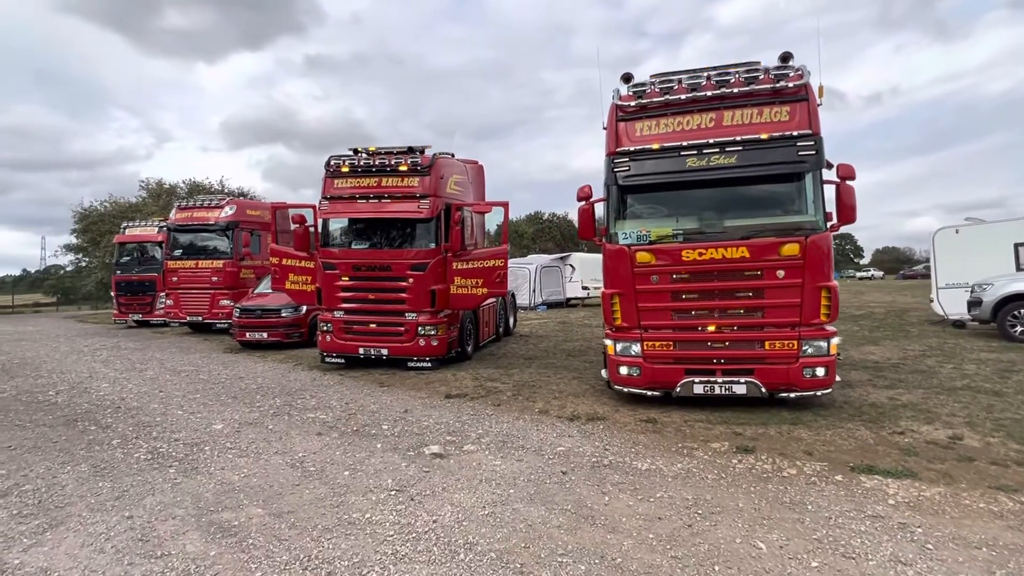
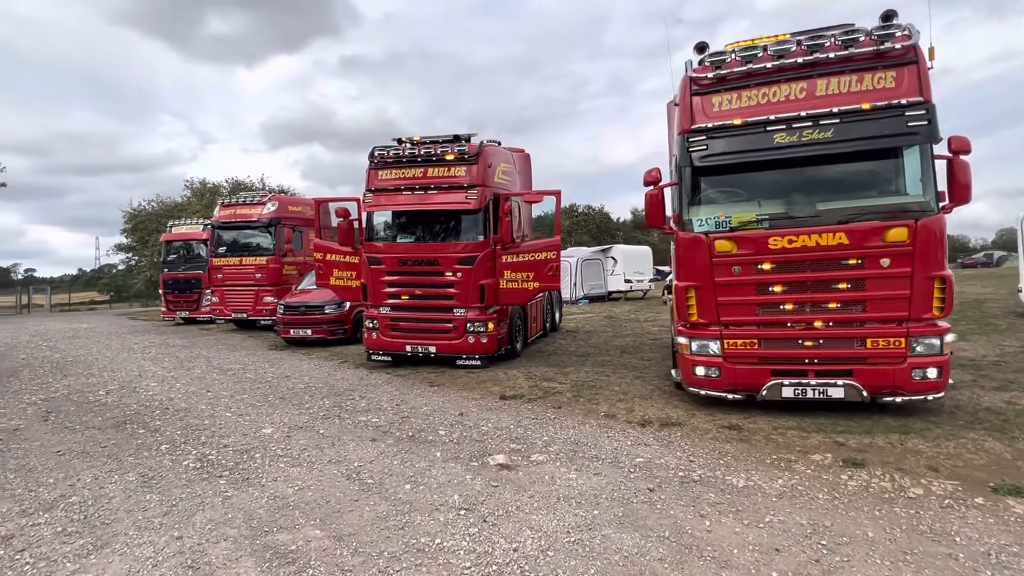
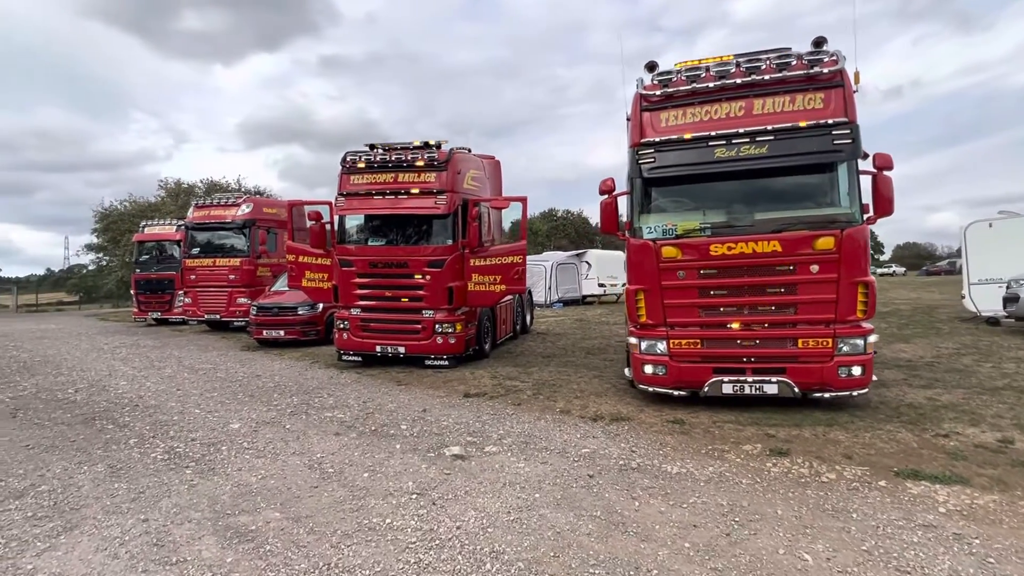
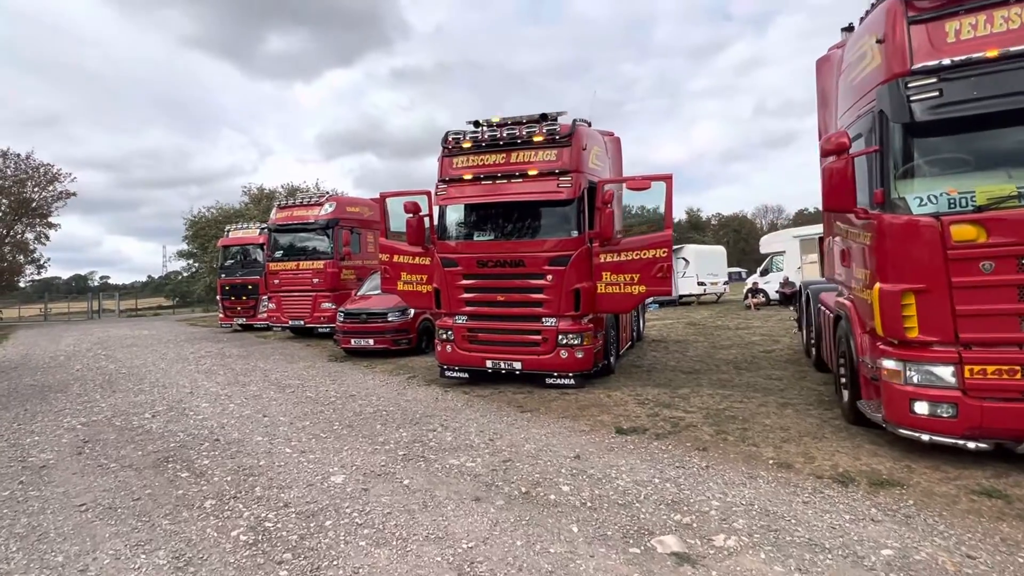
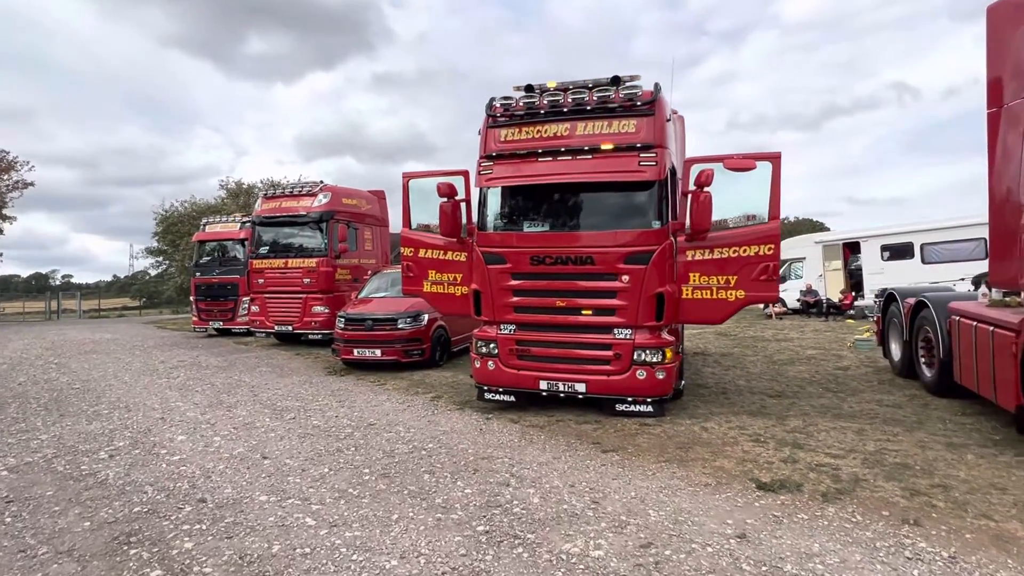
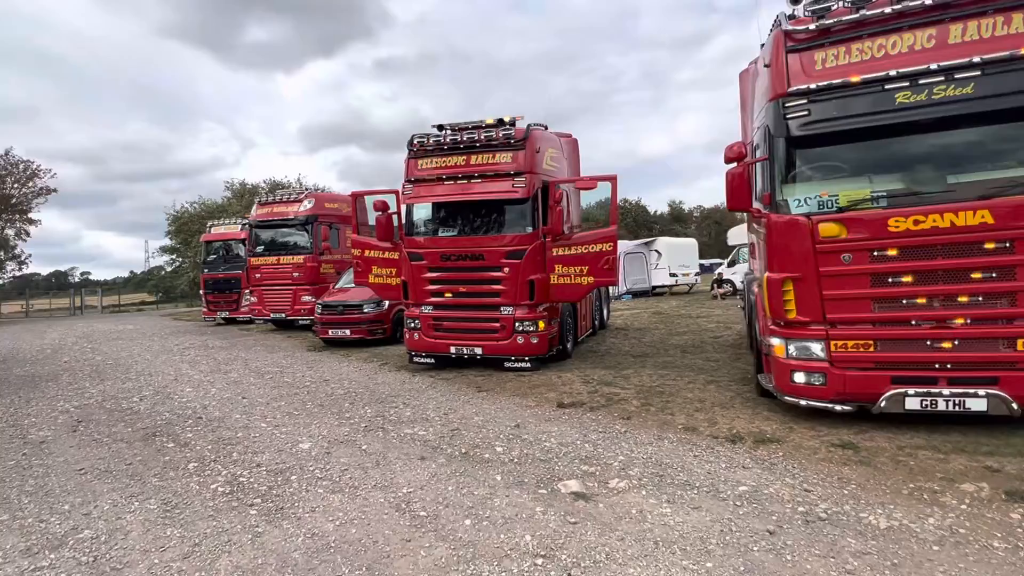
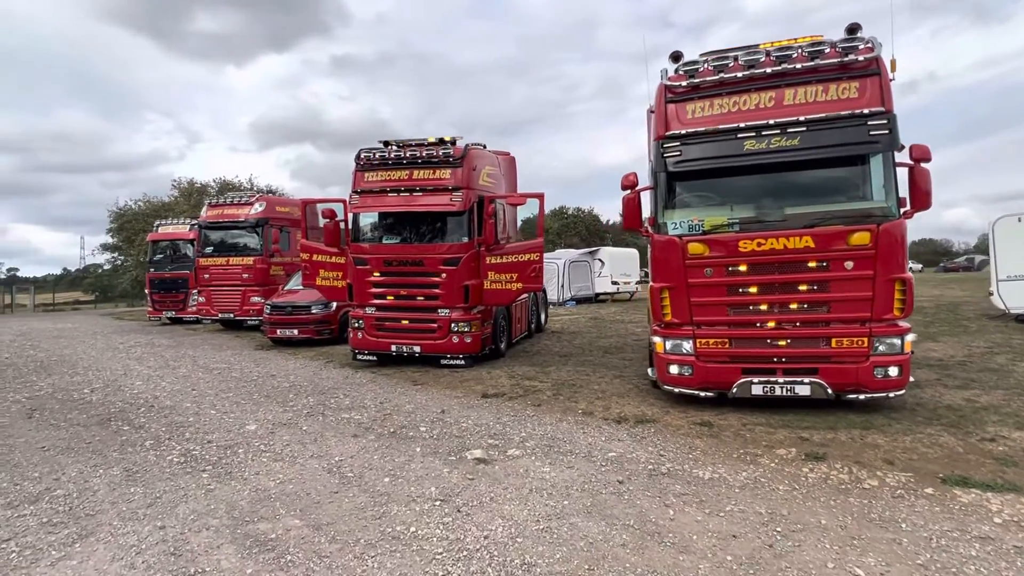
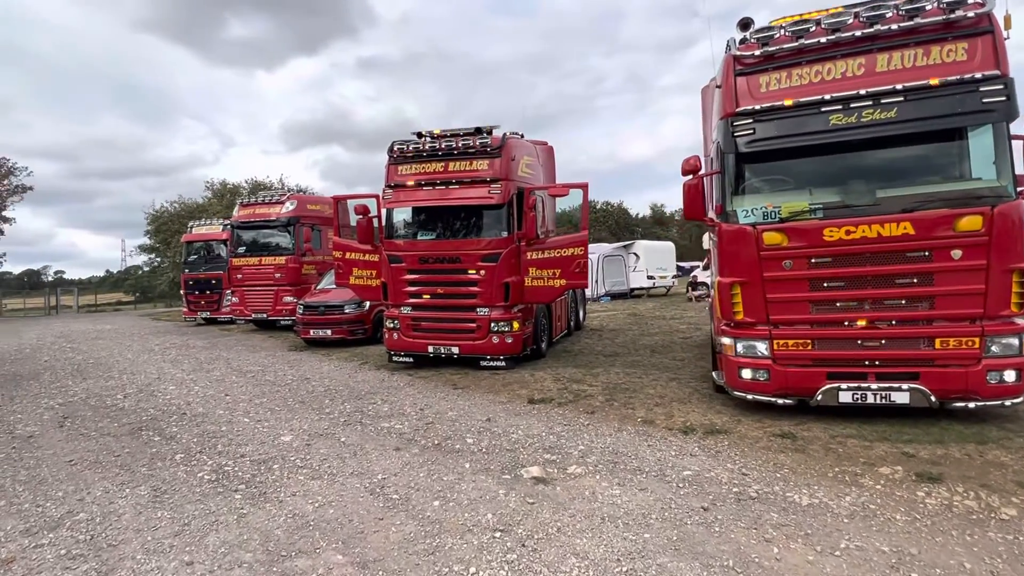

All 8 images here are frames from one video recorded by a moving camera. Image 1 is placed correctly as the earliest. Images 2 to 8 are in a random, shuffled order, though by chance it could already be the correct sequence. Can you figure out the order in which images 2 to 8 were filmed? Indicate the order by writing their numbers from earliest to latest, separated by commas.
3, 7, 2, 8, 6, 4, 5
